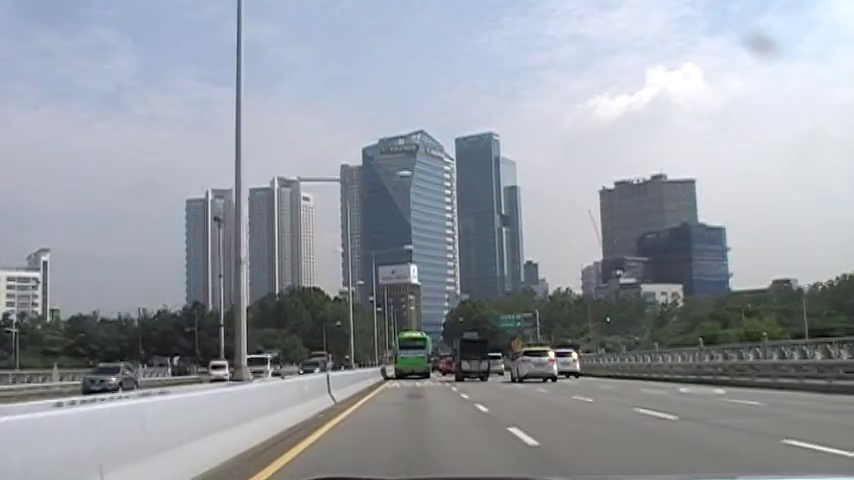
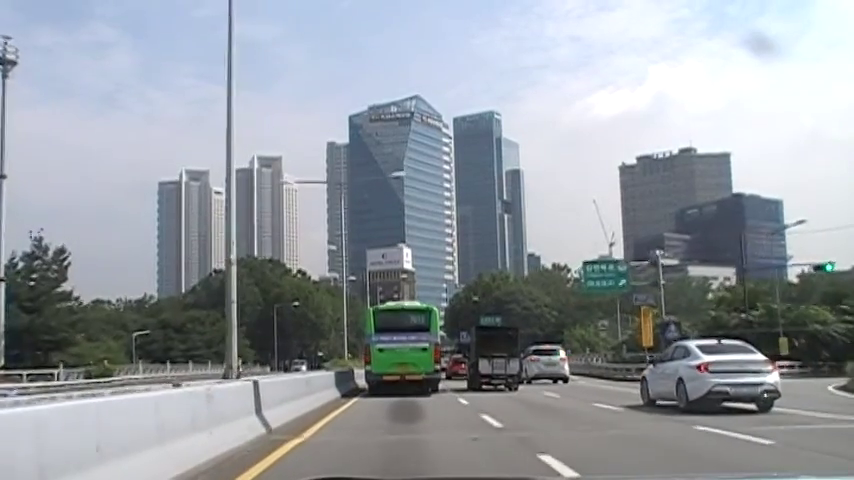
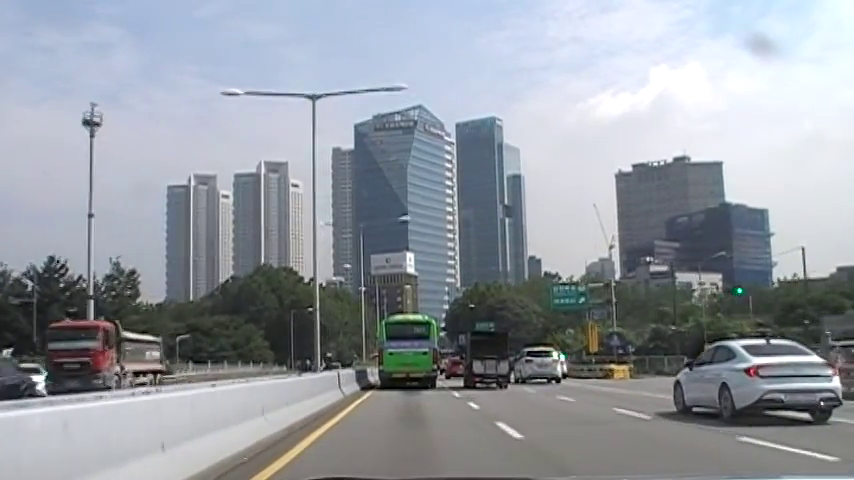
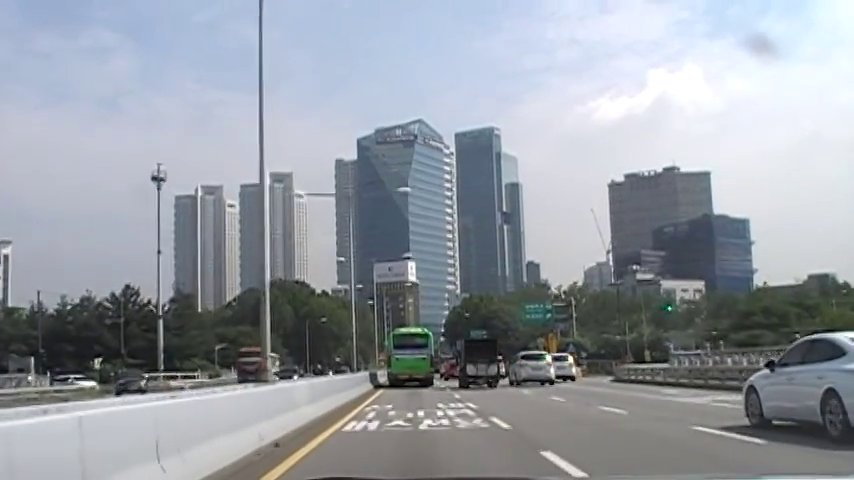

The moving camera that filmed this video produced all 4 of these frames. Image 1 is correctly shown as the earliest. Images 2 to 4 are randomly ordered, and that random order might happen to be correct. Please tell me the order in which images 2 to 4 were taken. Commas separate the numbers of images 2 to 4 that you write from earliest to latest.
4, 3, 2
